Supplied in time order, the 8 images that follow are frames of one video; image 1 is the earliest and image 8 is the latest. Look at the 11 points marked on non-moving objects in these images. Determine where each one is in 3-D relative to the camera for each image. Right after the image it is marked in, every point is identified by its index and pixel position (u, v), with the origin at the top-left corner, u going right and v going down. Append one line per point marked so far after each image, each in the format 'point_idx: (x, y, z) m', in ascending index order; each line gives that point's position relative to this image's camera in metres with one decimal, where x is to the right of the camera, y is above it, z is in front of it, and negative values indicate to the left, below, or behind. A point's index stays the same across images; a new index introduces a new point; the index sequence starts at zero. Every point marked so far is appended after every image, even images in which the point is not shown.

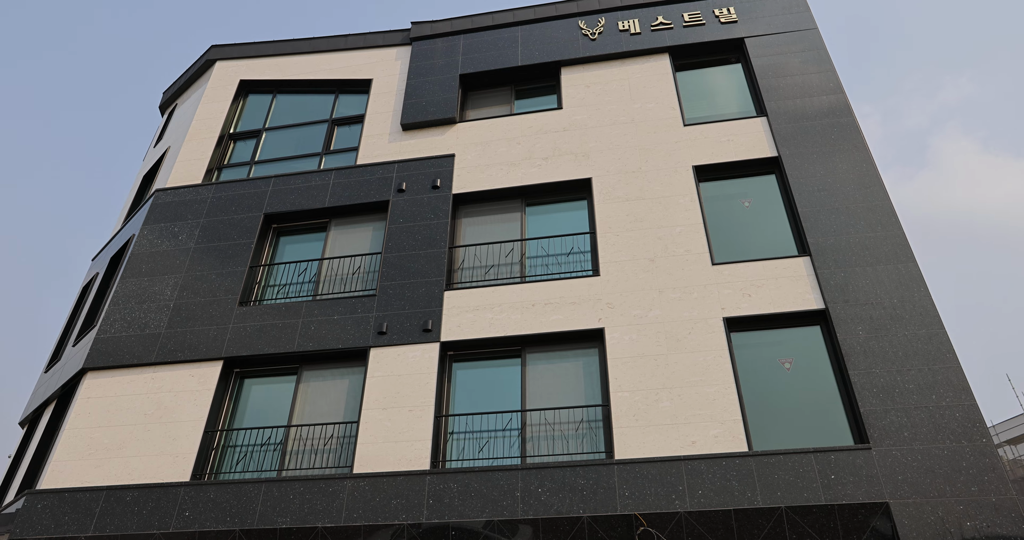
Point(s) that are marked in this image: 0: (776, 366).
0: (+4.7, -1.7, +10.1) m
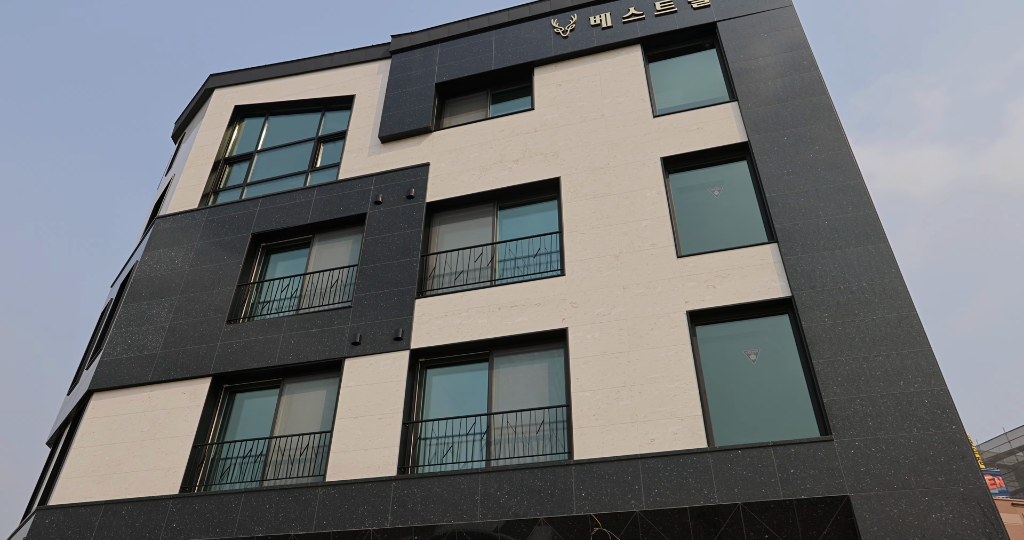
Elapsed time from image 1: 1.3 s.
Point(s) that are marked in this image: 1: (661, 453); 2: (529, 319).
0: (+3.9, -1.5, +9.8) m
1: (+2.3, -2.9, +8.9) m
2: (+0.3, -1.0, +10.9) m
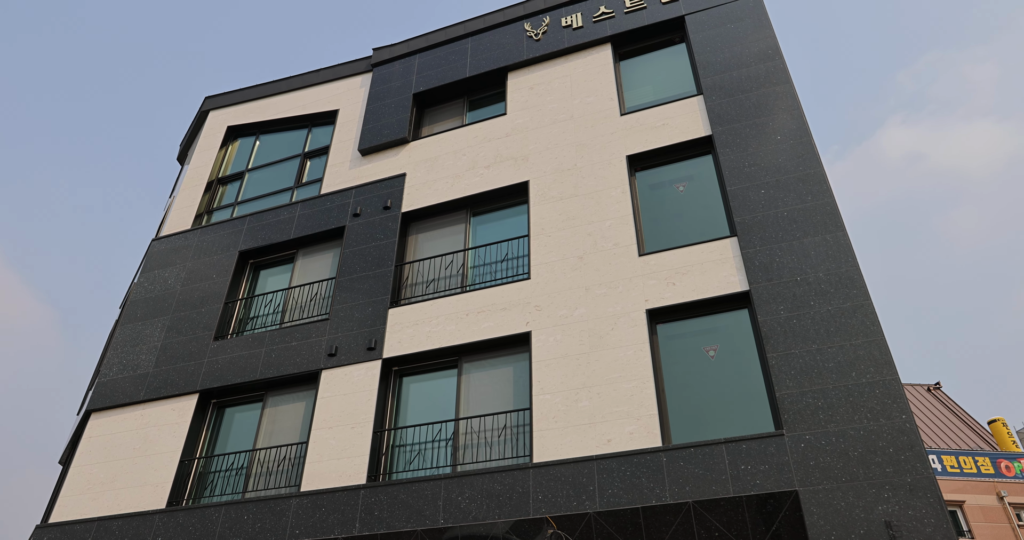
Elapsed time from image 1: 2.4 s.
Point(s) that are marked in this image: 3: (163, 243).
0: (+3.2, -1.5, +9.7) m
1: (+1.6, -2.9, +8.9) m
2: (-0.3, -1.1, +11.0) m
3: (-10.2, +0.8, +16.5) m
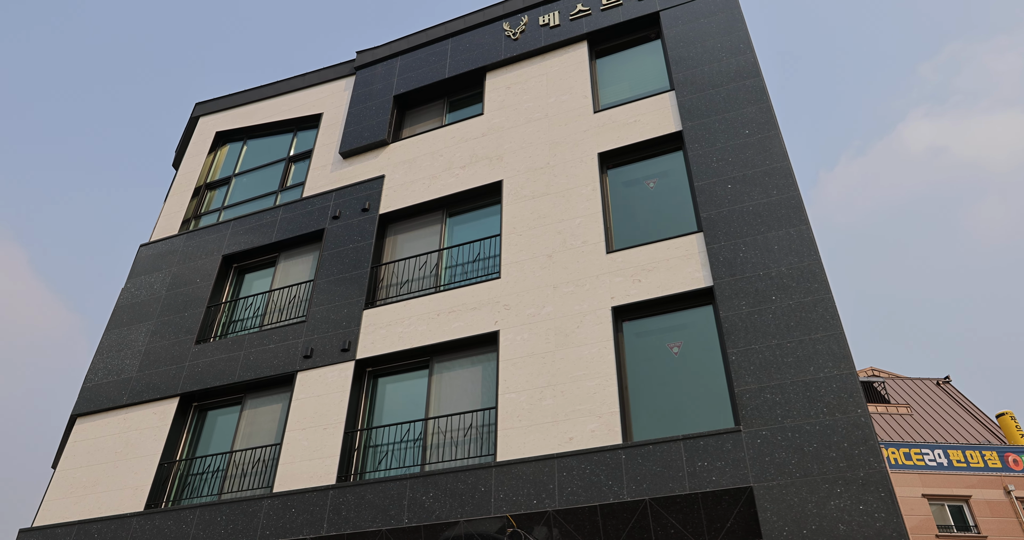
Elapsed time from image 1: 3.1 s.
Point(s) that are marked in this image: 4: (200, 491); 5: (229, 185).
0: (+2.6, -1.4, +9.7) m
1: (+1.0, -2.9, +8.9) m
2: (-0.9, -1.1, +11.1) m
3: (-10.7, +0.7, +16.7) m
4: (-6.6, -4.7, +11.9) m
5: (-9.1, +2.7, +18.1) m
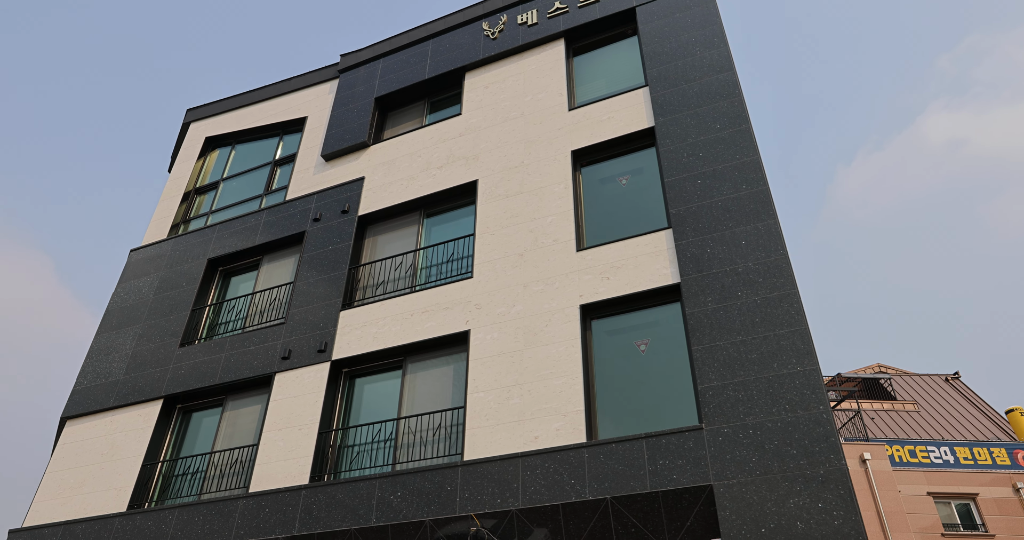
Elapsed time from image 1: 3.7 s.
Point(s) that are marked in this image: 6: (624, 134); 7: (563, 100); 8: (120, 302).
0: (+2.0, -1.3, +9.6) m
1: (+0.5, -2.8, +8.8) m
2: (-1.5, -1.1, +11.1) m
3: (-11.2, +0.5, +16.9) m
4: (-7.1, -4.8, +12.0) m
5: (-9.6, +2.6, +18.2) m
6: (+2.4, +2.9, +11.9) m
7: (+1.2, +4.0, +13.2) m
8: (-11.0, -0.9, +15.8) m
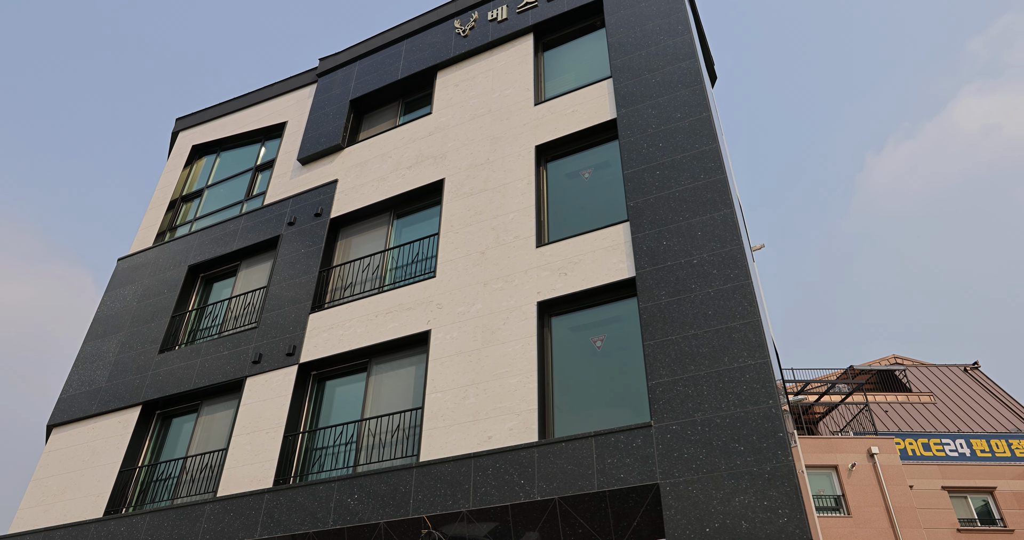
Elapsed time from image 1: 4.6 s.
0: (+1.3, -1.3, +9.4) m
1: (-0.3, -2.8, +8.7) m
2: (-2.2, -1.1, +11.0) m
3: (-11.8, +0.2, +17.1) m
4: (-7.7, -4.9, +12.1) m
5: (-10.1, +2.4, +18.4) m
6: (+1.6, +3.0, +11.7) m
7: (+0.4, +4.1, +13.1) m
8: (-11.6, -1.2, +16.0) m
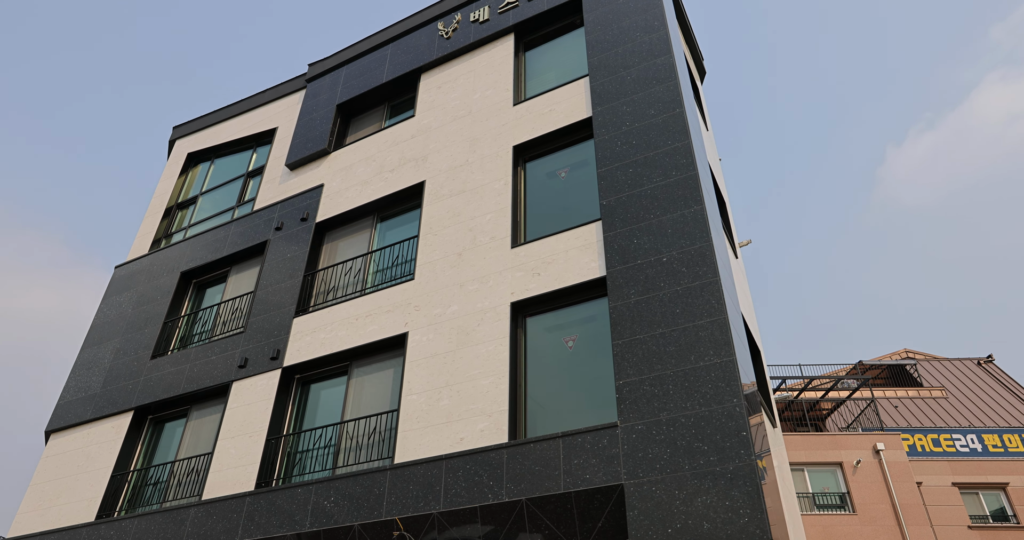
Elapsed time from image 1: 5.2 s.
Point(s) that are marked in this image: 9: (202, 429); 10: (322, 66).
0: (+0.8, -1.3, +9.4) m
1: (-0.7, -2.8, +8.7) m
2: (-2.6, -1.1, +11.1) m
3: (-12.1, 0.0, +17.4) m
4: (-8.0, -5.1, +12.3) m
5: (-10.5, +2.2, +18.6) m
6: (+1.1, +3.0, +11.6) m
7: (-0.1, +4.1, +13.1) m
8: (-11.9, -1.4, +16.3) m
9: (-7.0, -3.6, +12.6) m
10: (-6.0, +6.5, +17.7) m
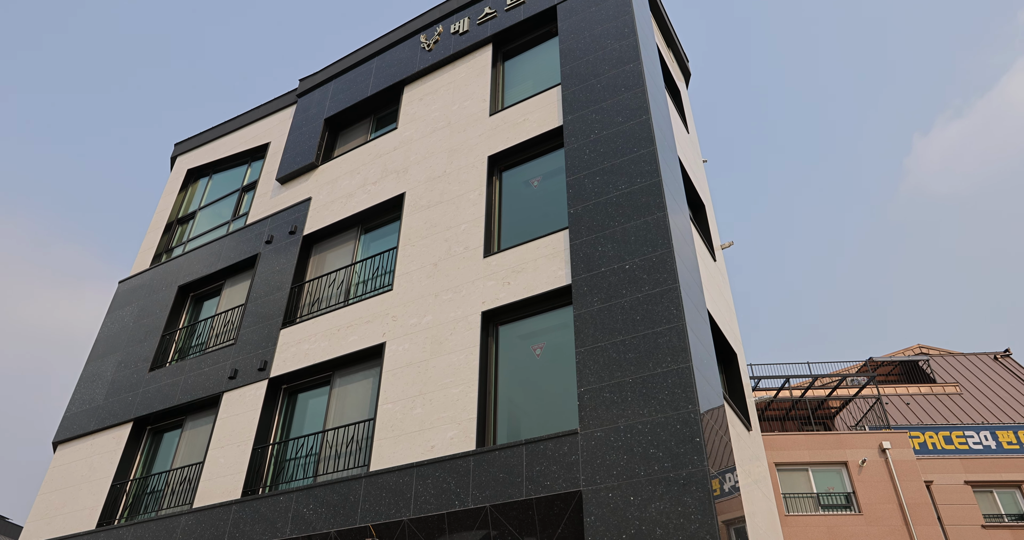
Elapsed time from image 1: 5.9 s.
0: (+0.3, -1.4, +9.6) m
1: (-1.2, -3.0, +8.9) m
2: (-3.1, -1.4, +11.3) m
3: (-12.4, -0.4, +17.9) m
4: (-8.3, -5.4, +12.7) m
5: (-10.8, +1.8, +19.1) m
6: (+0.5, +2.8, +11.8) m
7: (-0.6, +3.9, +13.3) m
8: (-12.2, -1.9, +16.8) m
9: (-7.3, -3.9, +13.0) m
10: (-6.5, +6.1, +18.1) m
